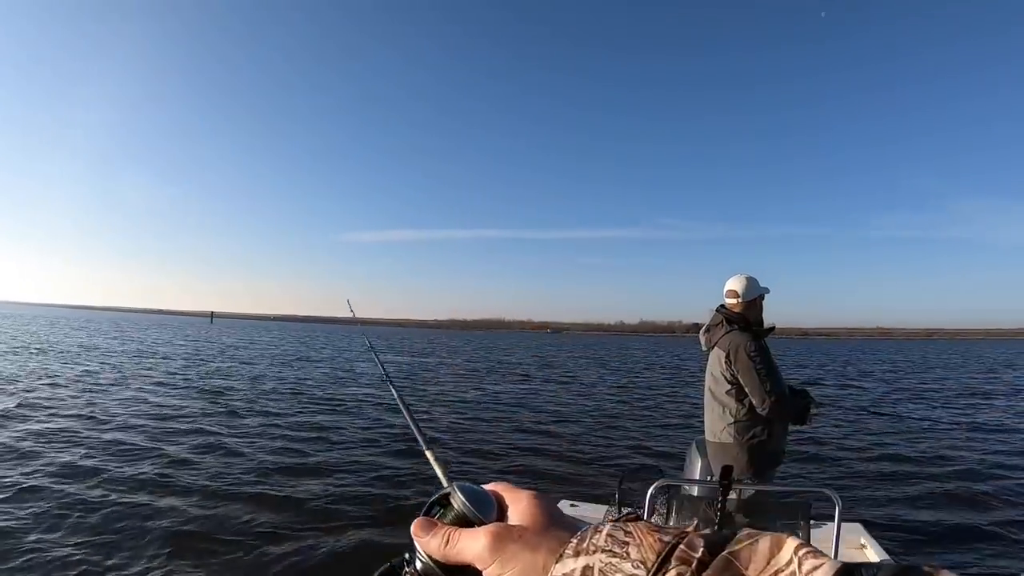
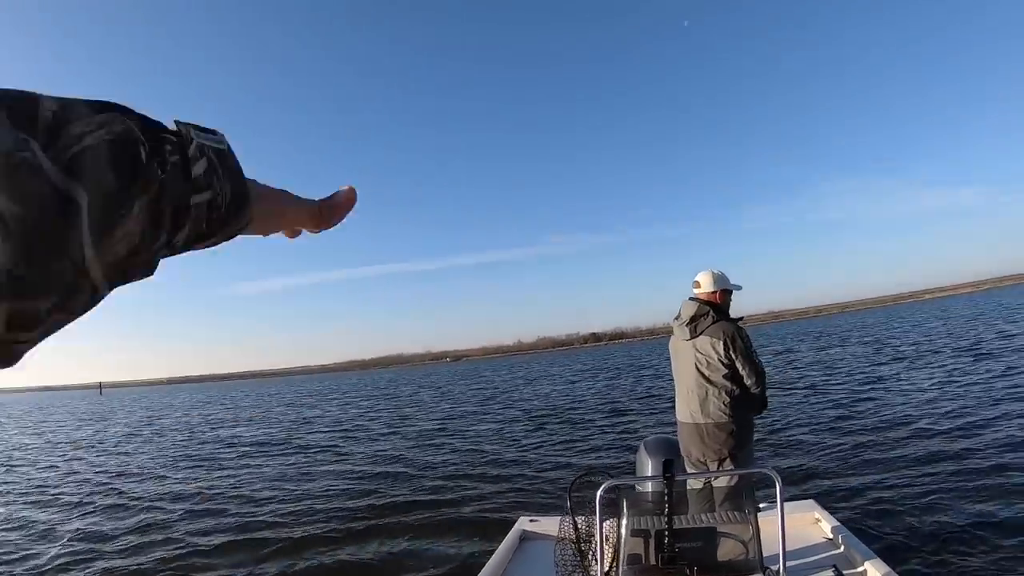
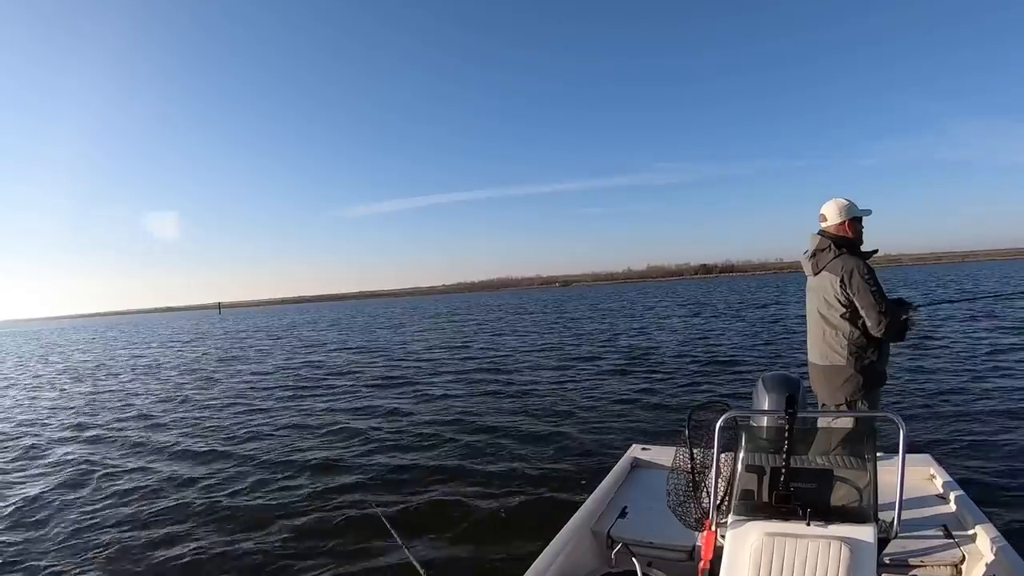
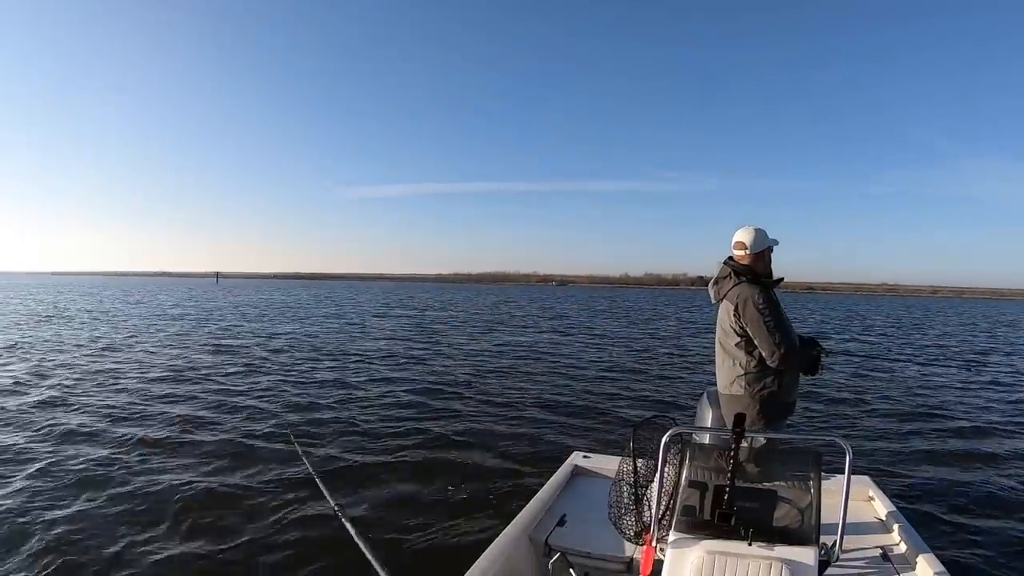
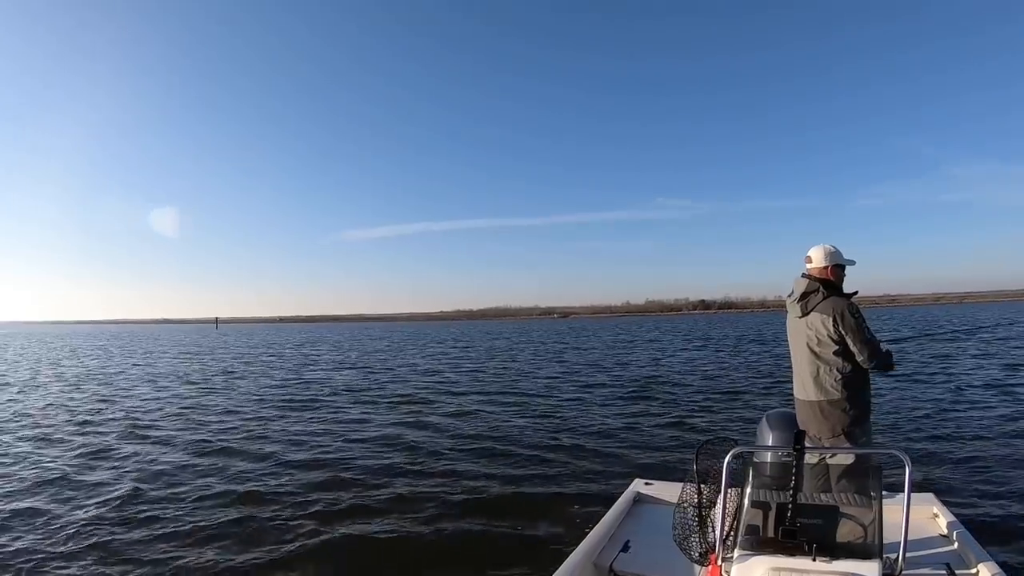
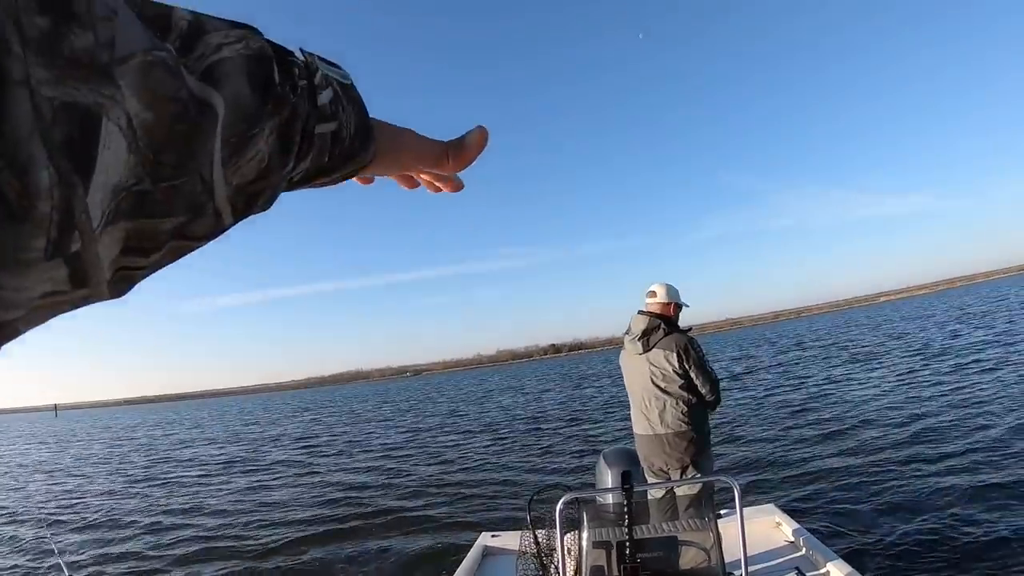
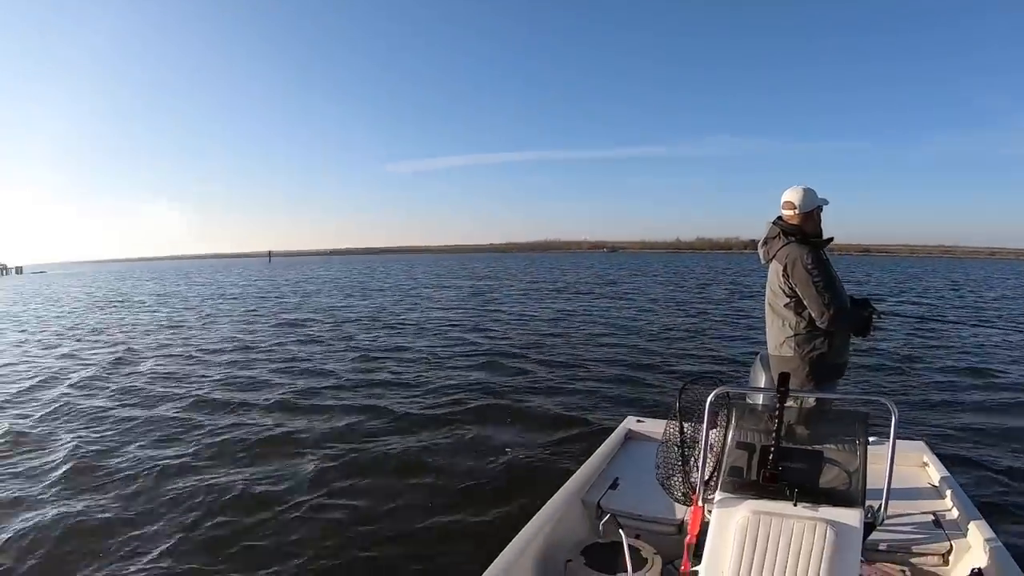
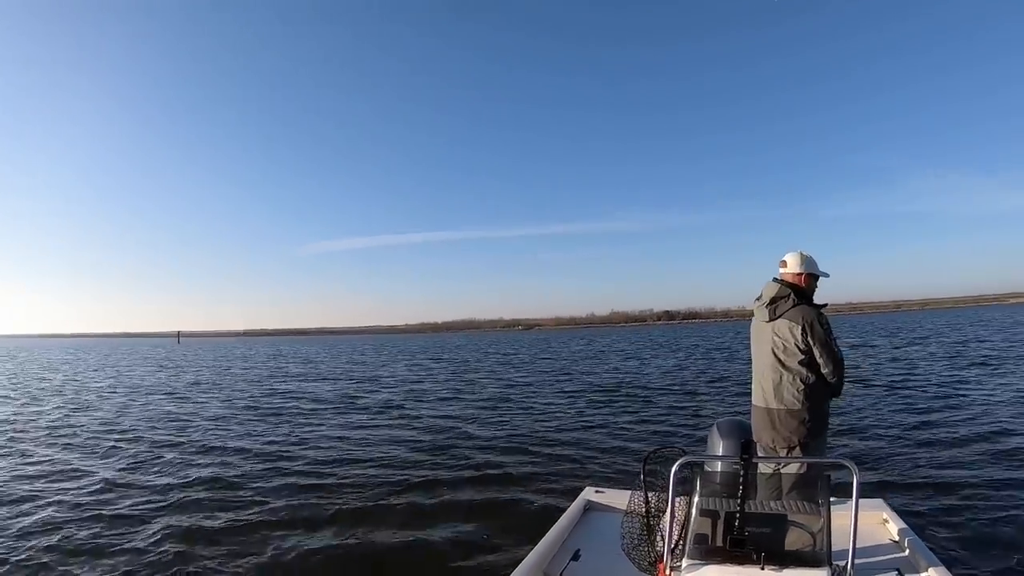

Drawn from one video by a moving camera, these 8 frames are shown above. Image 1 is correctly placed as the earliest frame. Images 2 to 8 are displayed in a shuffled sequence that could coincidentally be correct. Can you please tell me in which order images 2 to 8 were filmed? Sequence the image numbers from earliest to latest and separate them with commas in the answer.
4, 7, 3, 5, 8, 2, 6
